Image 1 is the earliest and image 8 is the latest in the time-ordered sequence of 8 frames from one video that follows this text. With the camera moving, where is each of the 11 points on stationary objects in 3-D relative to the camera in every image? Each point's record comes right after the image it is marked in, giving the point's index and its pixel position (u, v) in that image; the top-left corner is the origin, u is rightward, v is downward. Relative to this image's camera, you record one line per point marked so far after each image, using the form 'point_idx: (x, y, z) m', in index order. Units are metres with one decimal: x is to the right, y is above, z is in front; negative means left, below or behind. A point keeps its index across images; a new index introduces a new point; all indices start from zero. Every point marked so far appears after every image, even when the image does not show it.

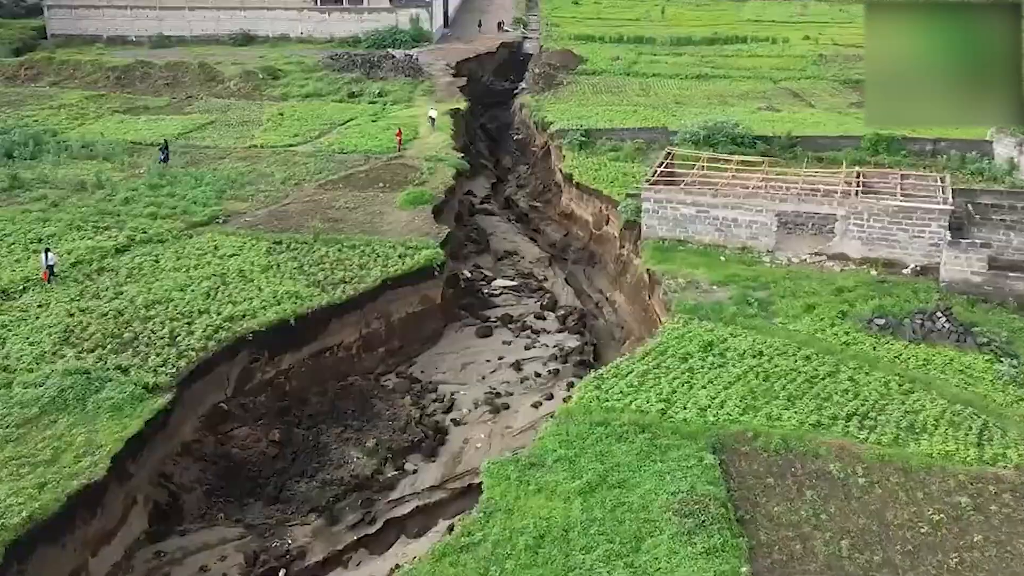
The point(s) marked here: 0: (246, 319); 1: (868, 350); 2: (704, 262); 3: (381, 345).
0: (-6.9, -0.8, +17.2) m
1: (+8.6, -1.5, +16.1) m
2: (+5.7, +0.8, +20.0) m
3: (-3.8, -1.7, +19.2) m
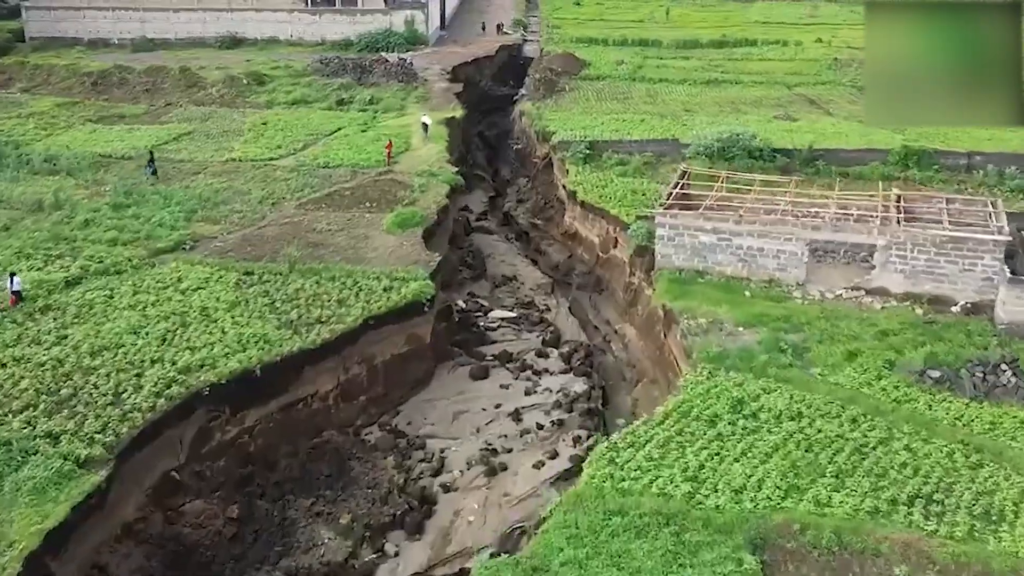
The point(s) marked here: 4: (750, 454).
0: (-6.9, -1.8, +15.0) m
1: (+8.6, -2.5, +13.9) m
2: (+5.7, -0.3, +17.8) m
3: (-3.8, -2.7, +17.0) m
4: (+4.5, -3.1, +12.6) m
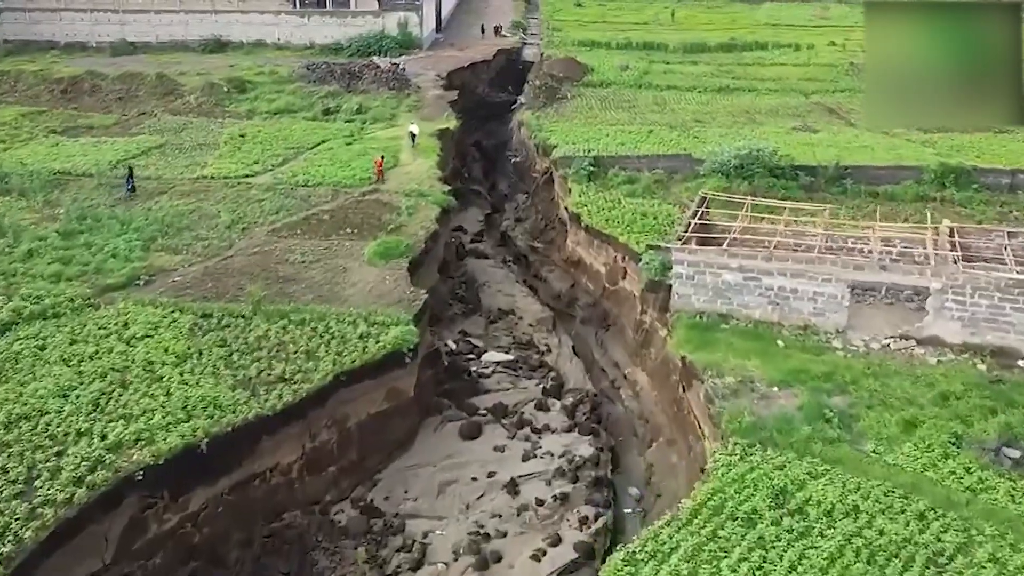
0: (-7.0, -3.0, +12.5) m
1: (+8.4, -3.7, +11.4) m
2: (+5.6, -1.4, +15.3) m
3: (-3.9, -3.8, +14.6) m
4: (+4.4, -4.3, +10.1) m
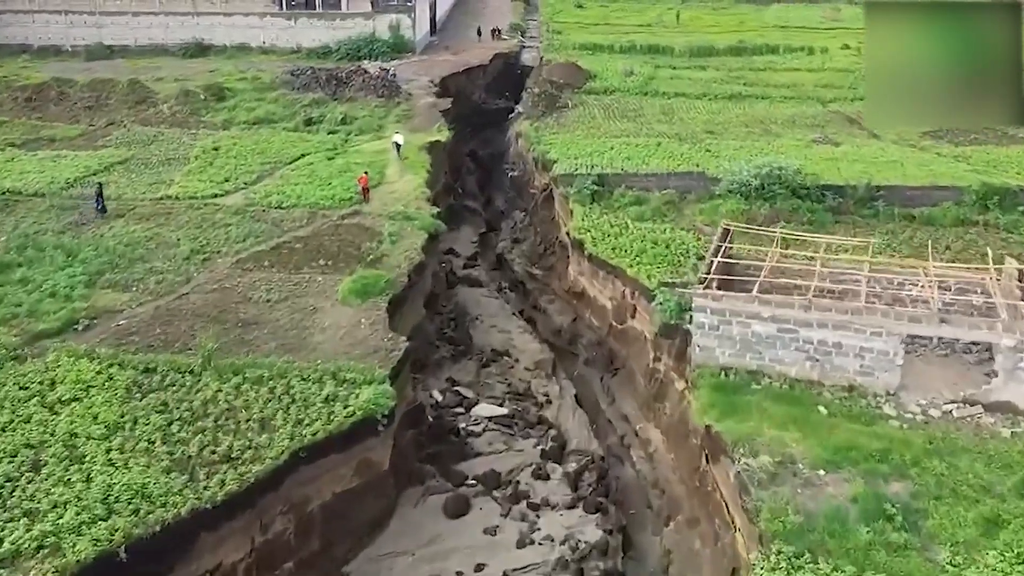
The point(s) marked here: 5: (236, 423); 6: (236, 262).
0: (-7.2, -4.1, +10.1) m
1: (+8.3, -4.7, +9.0) m
2: (+5.5, -2.5, +12.9) m
3: (-4.1, -4.9, +12.2) m
4: (+4.2, -5.3, +7.7) m
5: (-5.3, -2.6, +12.9) m
6: (-7.9, +0.7, +19.1) m
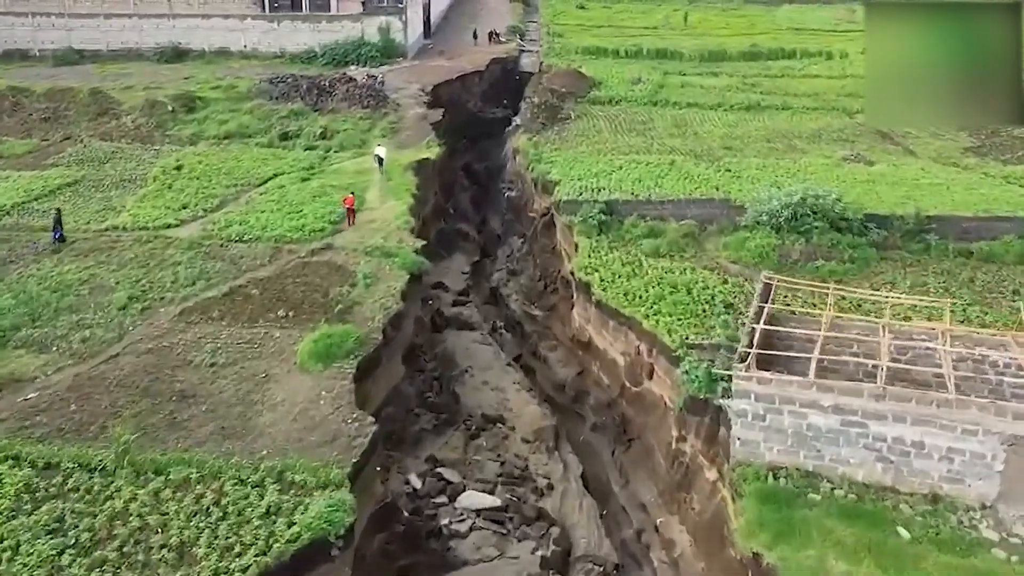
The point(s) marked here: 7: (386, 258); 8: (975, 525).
0: (-7.3, -5.4, +7.2) m
1: (+8.2, -6.1, +6.1) m
2: (+5.3, -3.8, +10.0) m
3: (-4.2, -6.3, +9.3) m
4: (+4.1, -6.7, +4.8) m
5: (-5.4, -3.9, +10.0) m
6: (-8.0, -0.6, +16.1) m
7: (-3.5, +0.9, +18.6) m
8: (+7.1, -3.7, +10.3) m
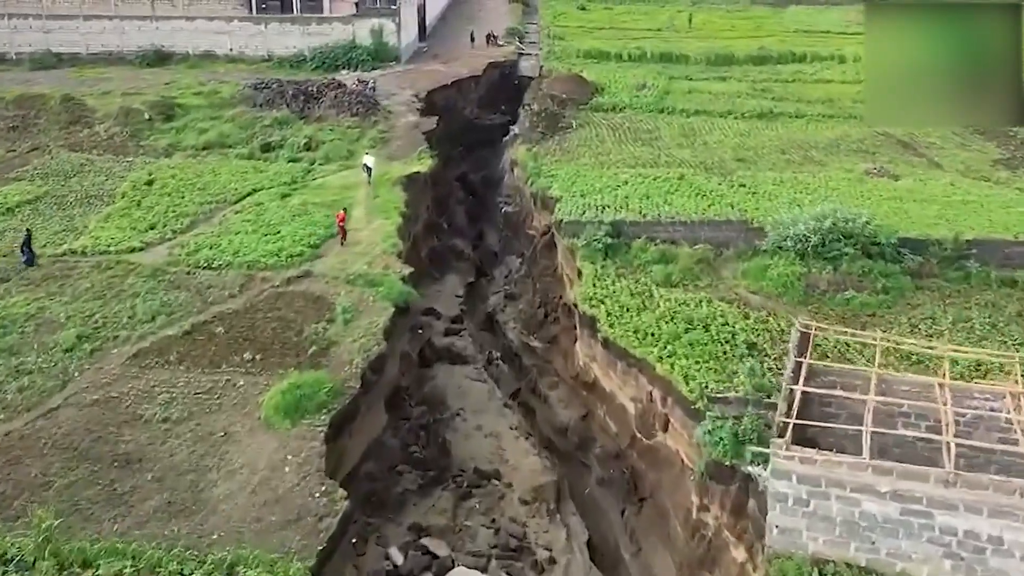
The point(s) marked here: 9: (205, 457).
0: (-7.4, -6.2, +5.4) m
1: (+8.1, -6.9, +4.3) m
2: (+5.2, -4.6, +8.2) m
3: (-4.3, -7.1, +7.4) m
4: (+4.0, -7.5, +3.0) m
5: (-5.5, -4.7, +8.1) m
6: (-8.1, -1.4, +14.3) m
7: (-3.6, 0.0, +16.8) m
8: (+7.1, -4.5, +8.5) m
9: (-5.4, -3.0, +11.7) m
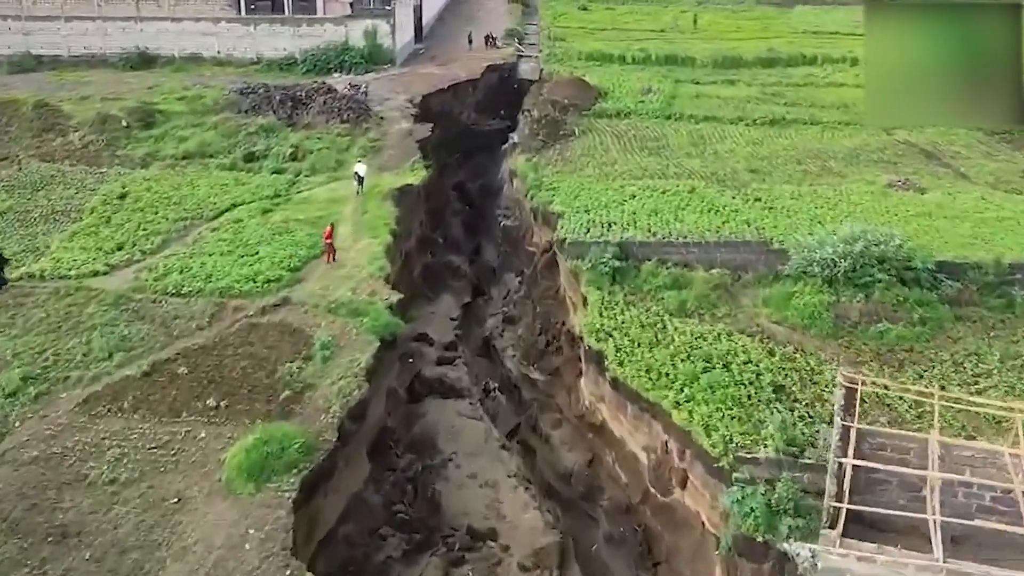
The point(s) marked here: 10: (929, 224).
0: (-7.4, -6.9, +3.8) m
1: (+8.1, -7.6, +2.7) m
2: (+5.2, -5.3, +6.6) m
3: (-4.3, -7.8, +5.8) m
4: (+4.0, -8.2, +1.4) m
5: (-5.6, -5.4, +6.5) m
6: (-8.1, -2.1, +12.7) m
7: (-3.7, -0.7, +15.2) m
8: (+7.0, -5.2, +6.9) m
9: (-5.4, -3.7, +10.1) m
10: (+11.9, +1.8, +19.0) m
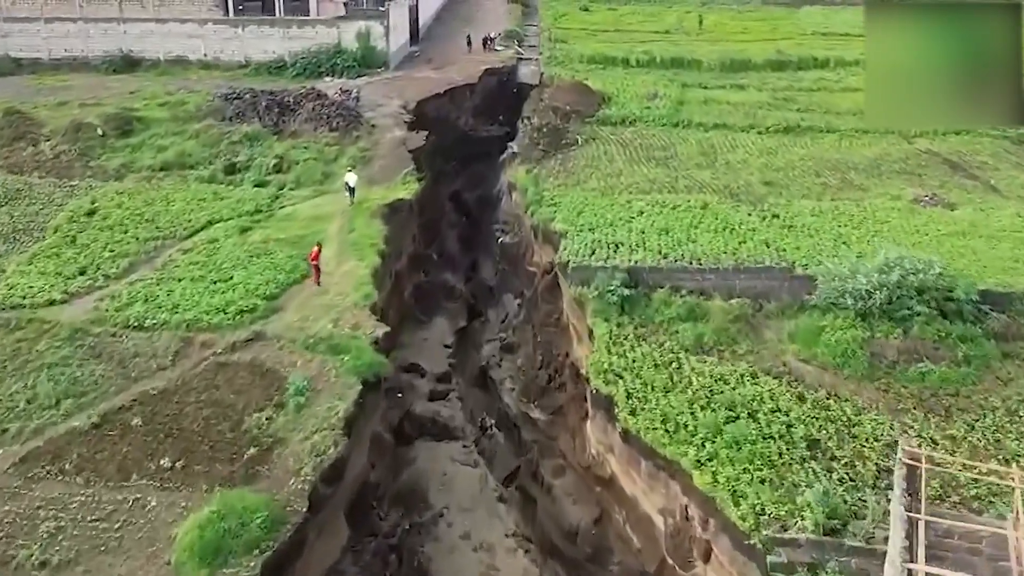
0: (-7.5, -7.6, +2.2) m
1: (+8.0, -8.3, +1.1) m
2: (+5.2, -6.1, +5.0) m
3: (-4.4, -8.5, +4.3) m
4: (+4.0, -8.9, -0.2) m
5: (-5.6, -6.2, +5.0) m
6: (-8.2, -2.8, +11.2) m
7: (-3.7, -1.4, +13.7) m
8: (+7.0, -5.9, +5.3) m
9: (-5.5, -4.4, +8.5) m
10: (+11.9, +1.1, +17.4) m
